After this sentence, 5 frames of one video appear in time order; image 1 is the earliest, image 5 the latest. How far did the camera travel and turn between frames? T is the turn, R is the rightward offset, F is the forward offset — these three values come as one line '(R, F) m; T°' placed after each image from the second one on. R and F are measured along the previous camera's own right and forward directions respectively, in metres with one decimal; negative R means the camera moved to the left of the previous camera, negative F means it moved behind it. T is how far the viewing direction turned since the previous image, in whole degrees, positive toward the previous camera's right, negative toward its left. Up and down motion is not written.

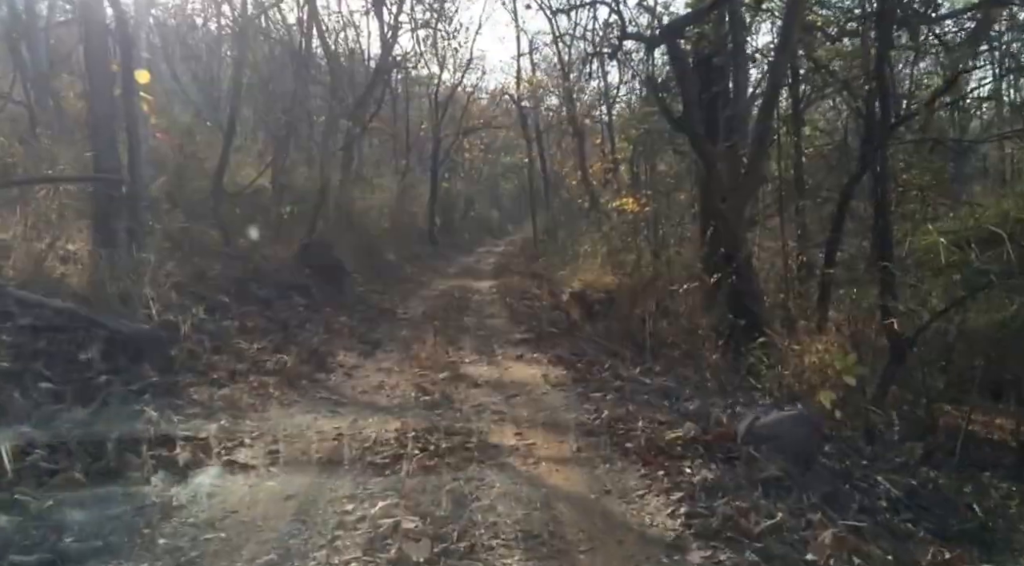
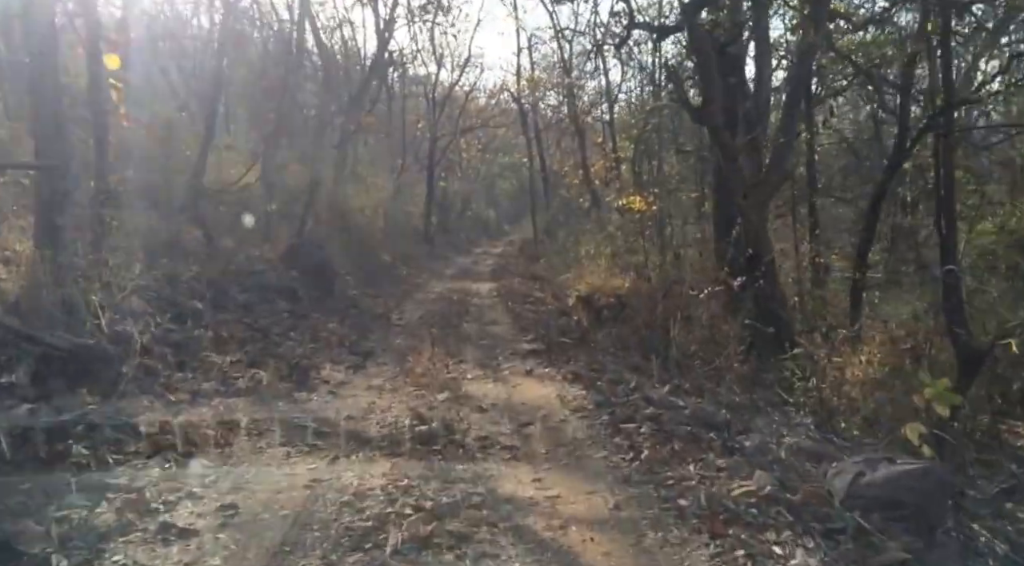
(-0.1, +1.1) m; 0°
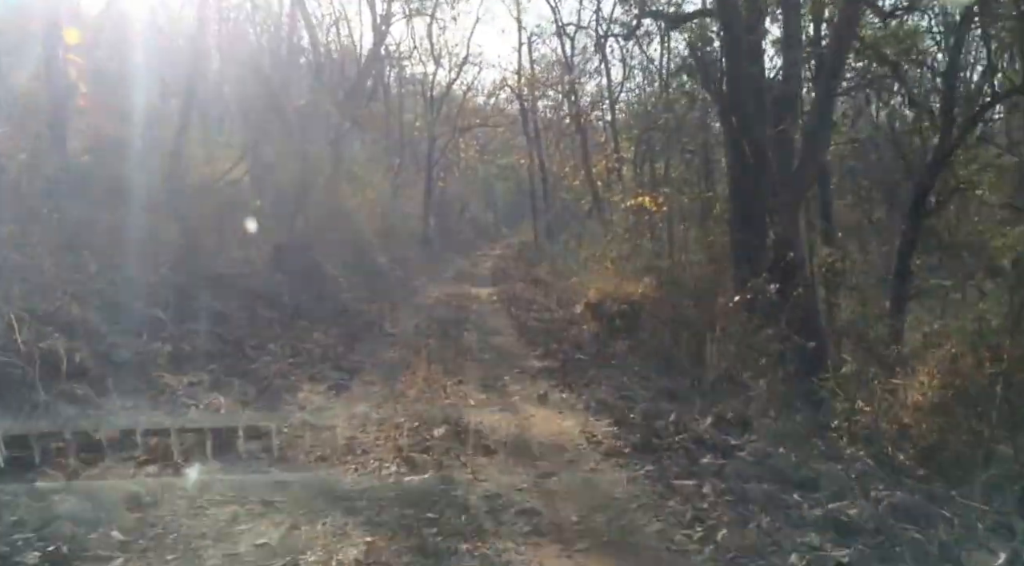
(-0.1, +1.3) m; 0°
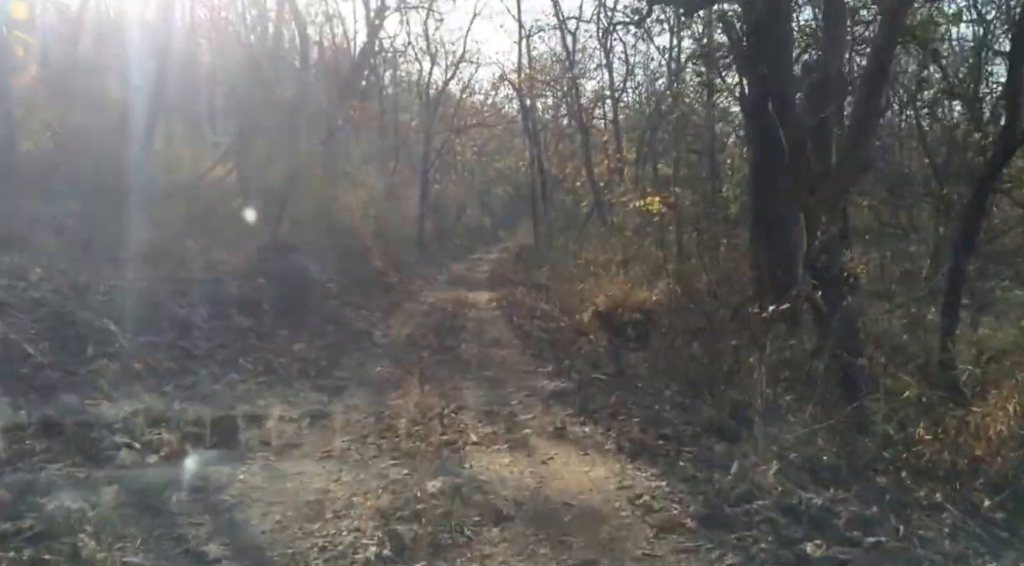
(-0.1, +1.3) m; 0°
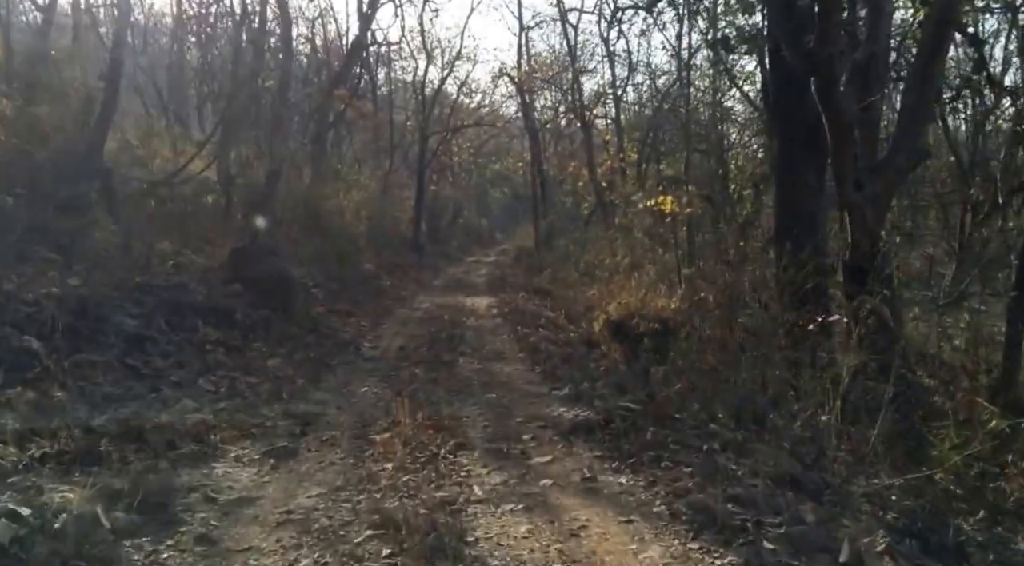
(-0.1, +1.3) m; 0°
